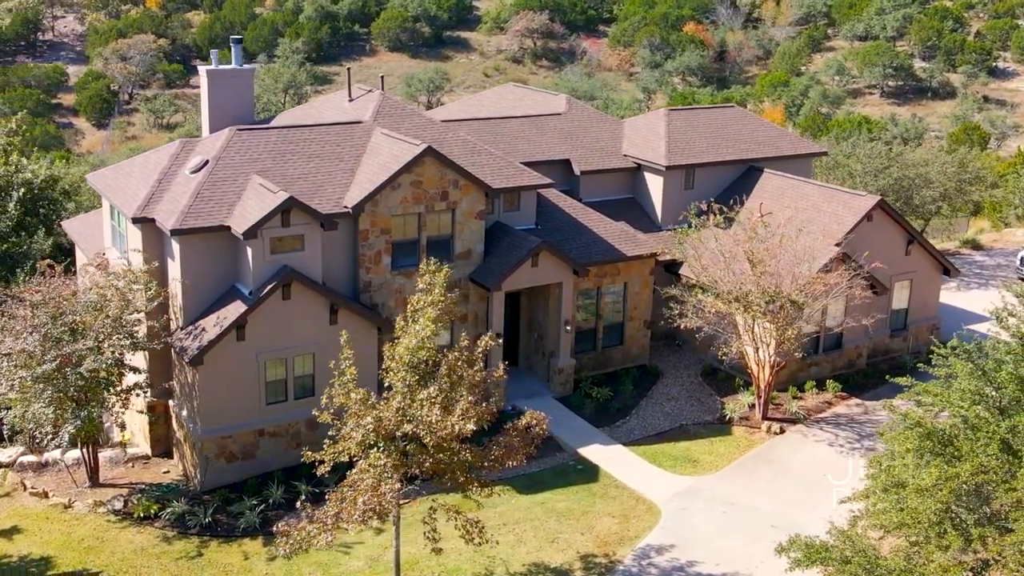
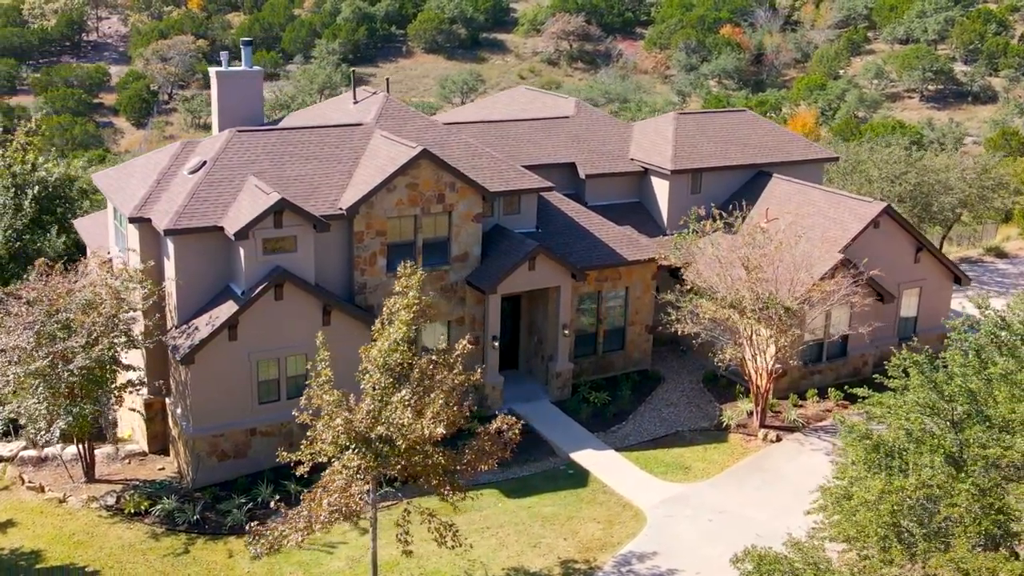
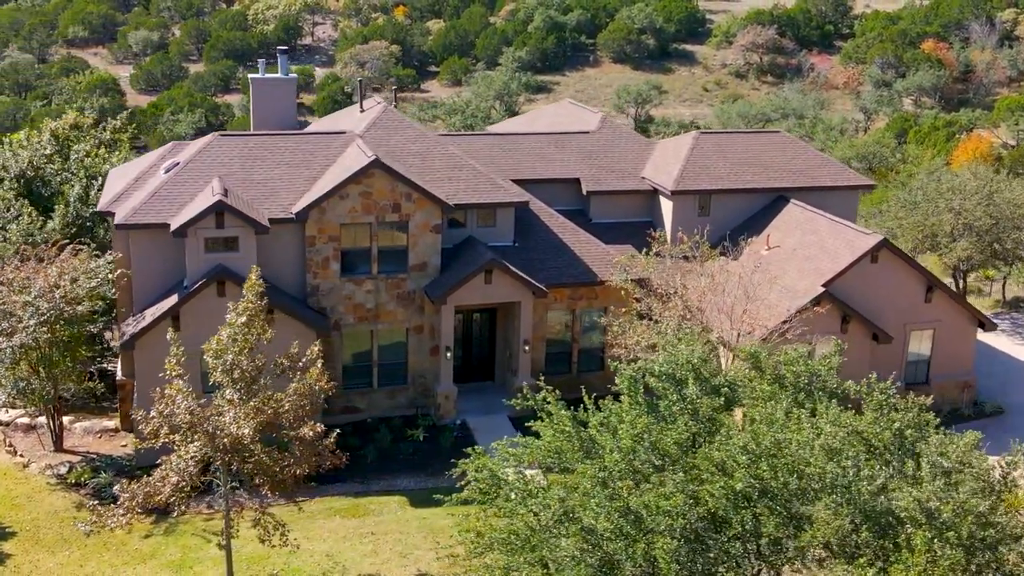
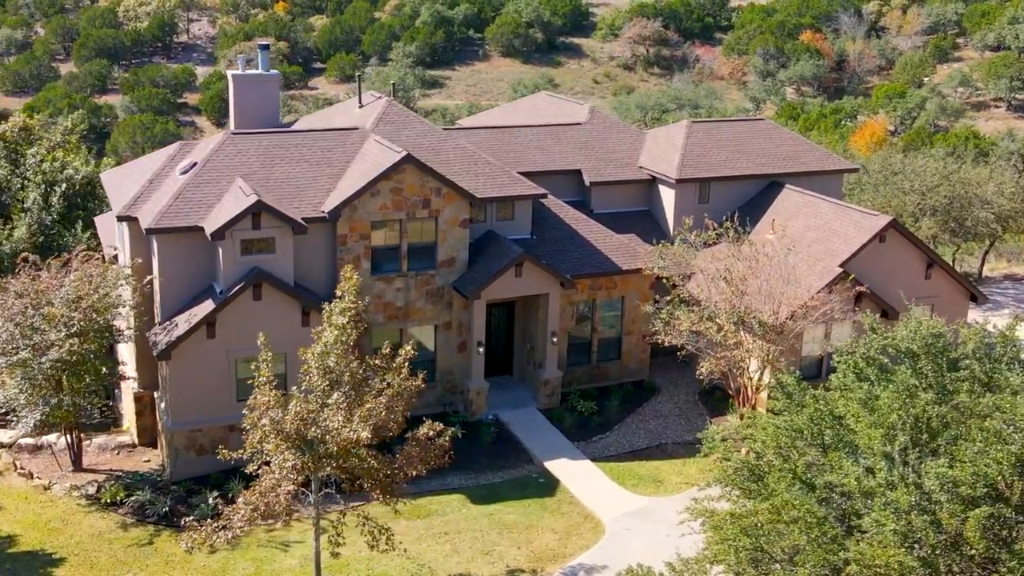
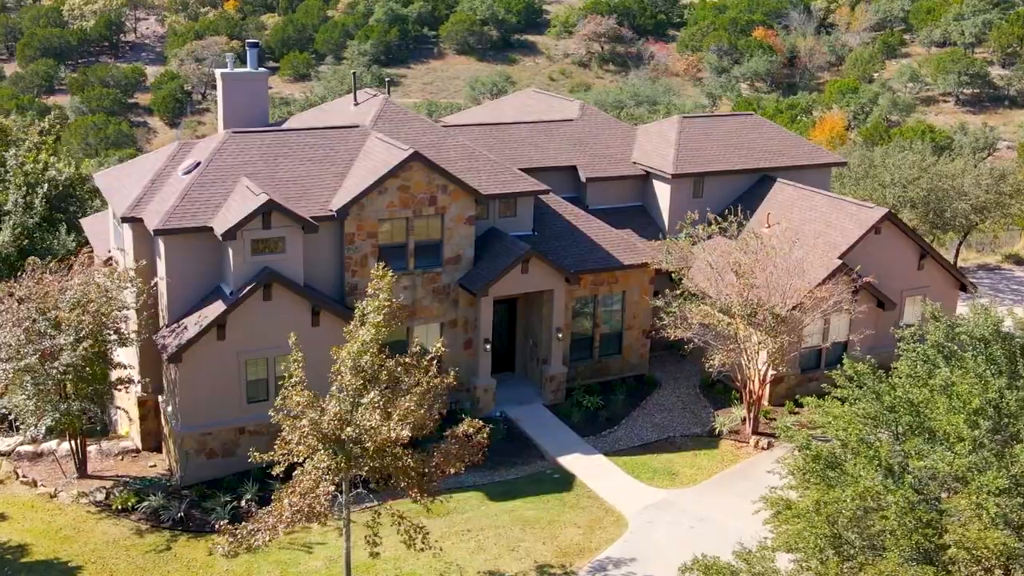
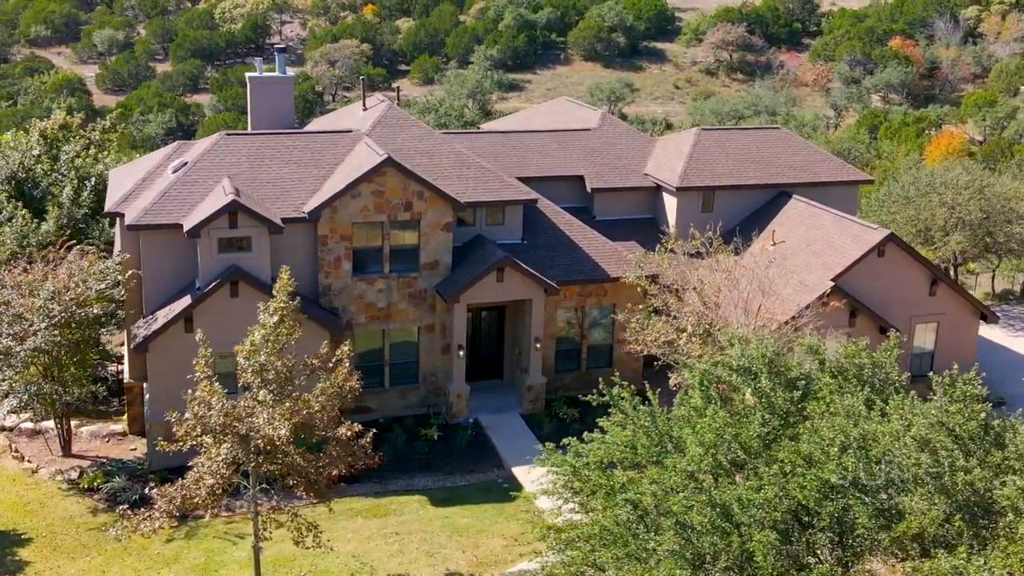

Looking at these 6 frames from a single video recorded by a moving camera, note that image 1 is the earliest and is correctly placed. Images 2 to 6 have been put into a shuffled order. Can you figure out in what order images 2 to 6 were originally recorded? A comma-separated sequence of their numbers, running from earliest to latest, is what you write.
2, 5, 4, 6, 3
